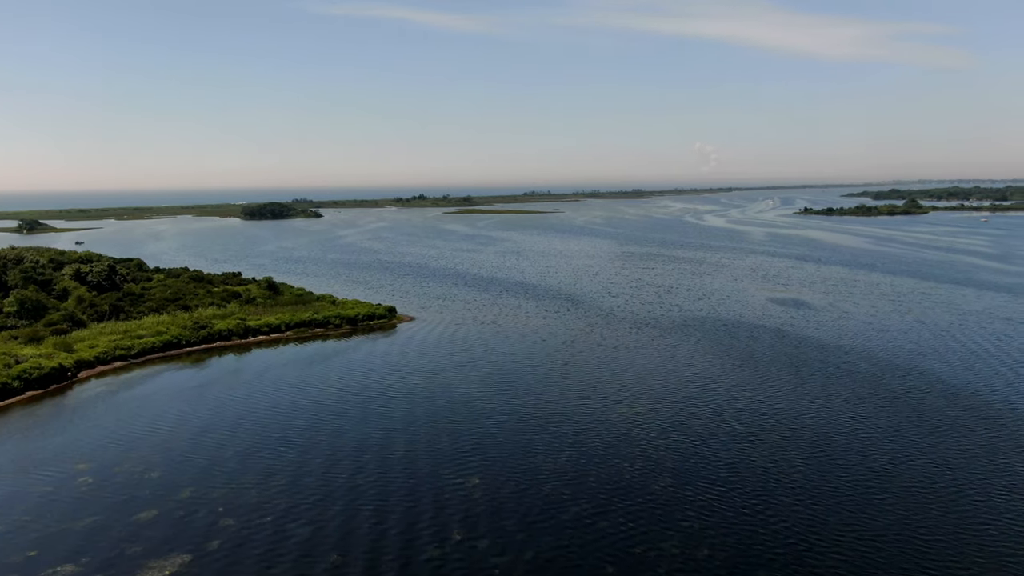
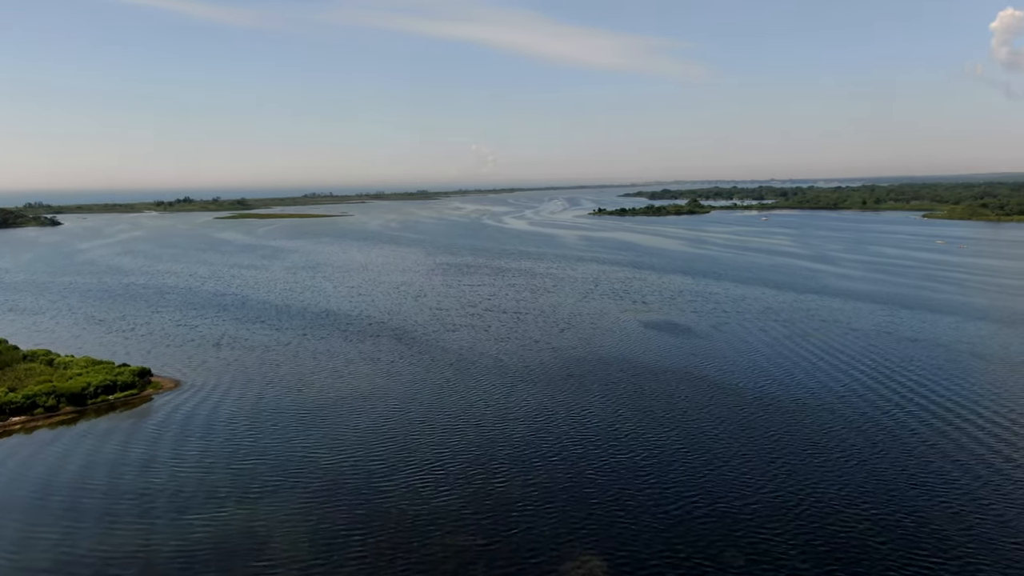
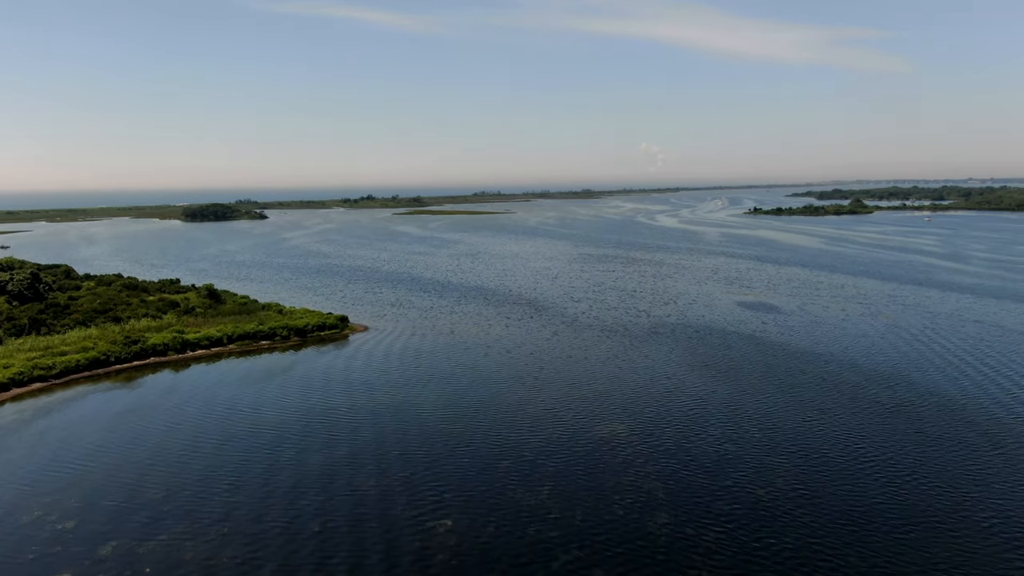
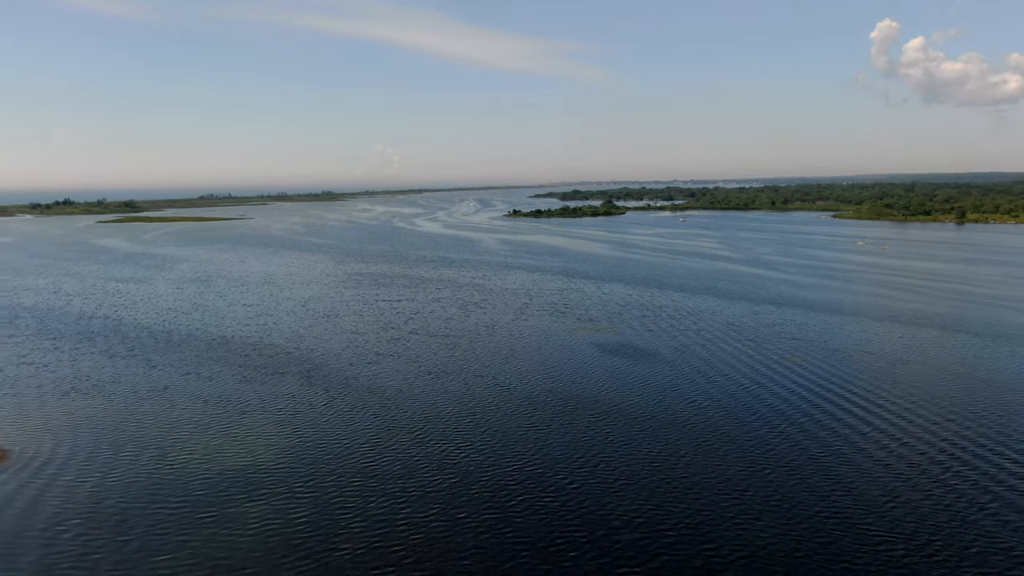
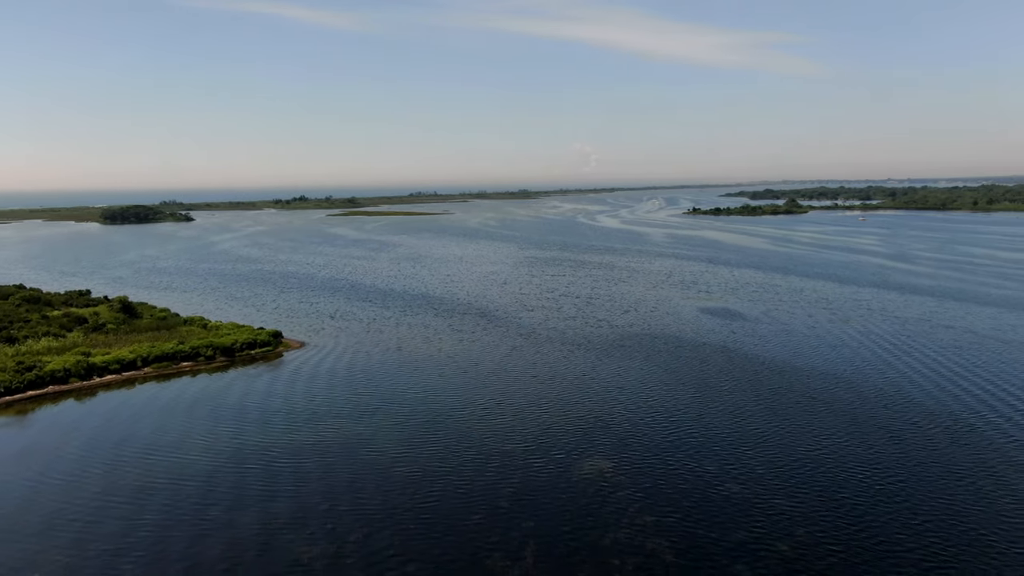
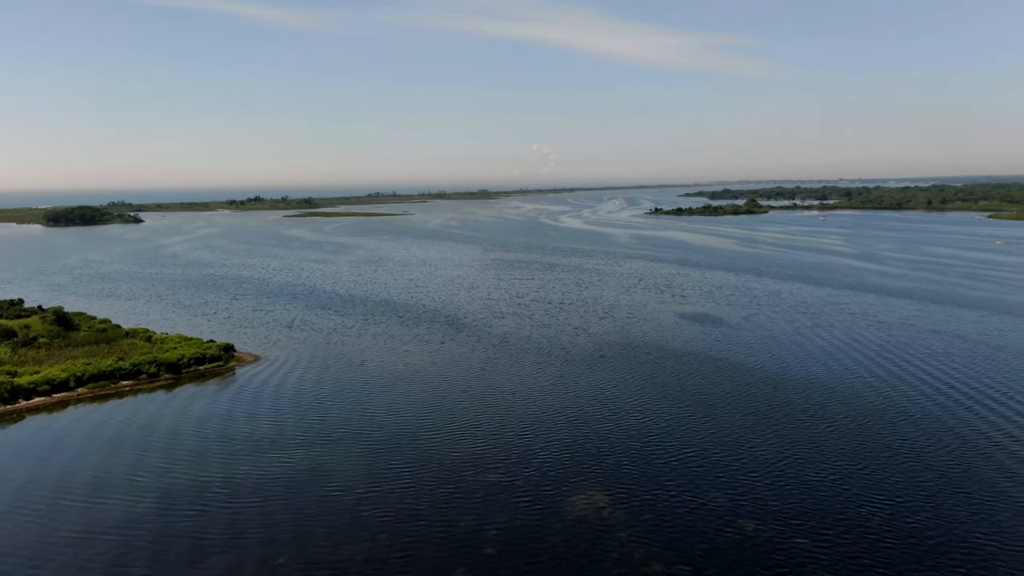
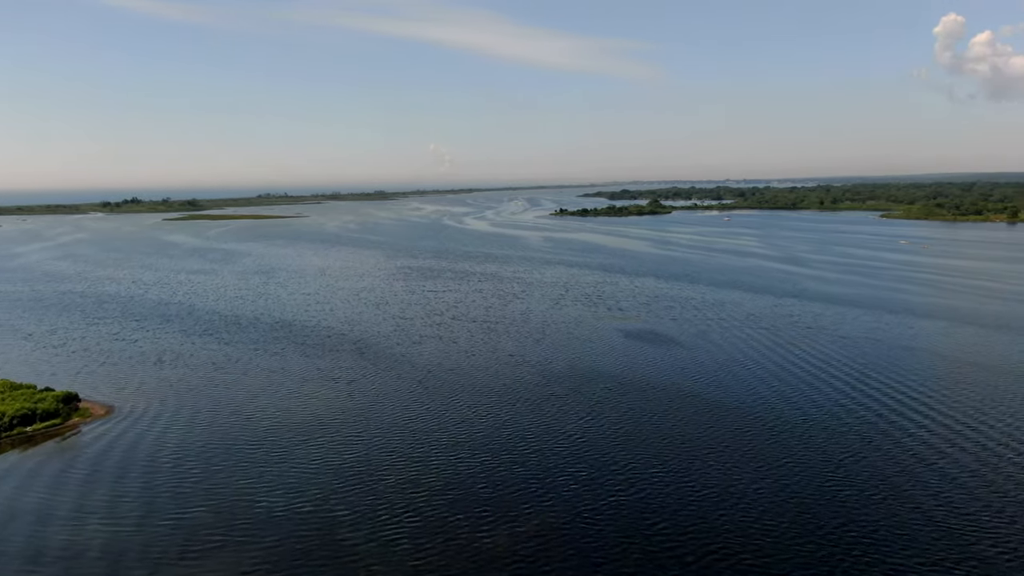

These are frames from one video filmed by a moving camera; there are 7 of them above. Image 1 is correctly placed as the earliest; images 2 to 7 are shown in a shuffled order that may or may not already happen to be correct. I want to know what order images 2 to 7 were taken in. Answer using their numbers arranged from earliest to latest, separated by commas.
3, 5, 6, 2, 7, 4
